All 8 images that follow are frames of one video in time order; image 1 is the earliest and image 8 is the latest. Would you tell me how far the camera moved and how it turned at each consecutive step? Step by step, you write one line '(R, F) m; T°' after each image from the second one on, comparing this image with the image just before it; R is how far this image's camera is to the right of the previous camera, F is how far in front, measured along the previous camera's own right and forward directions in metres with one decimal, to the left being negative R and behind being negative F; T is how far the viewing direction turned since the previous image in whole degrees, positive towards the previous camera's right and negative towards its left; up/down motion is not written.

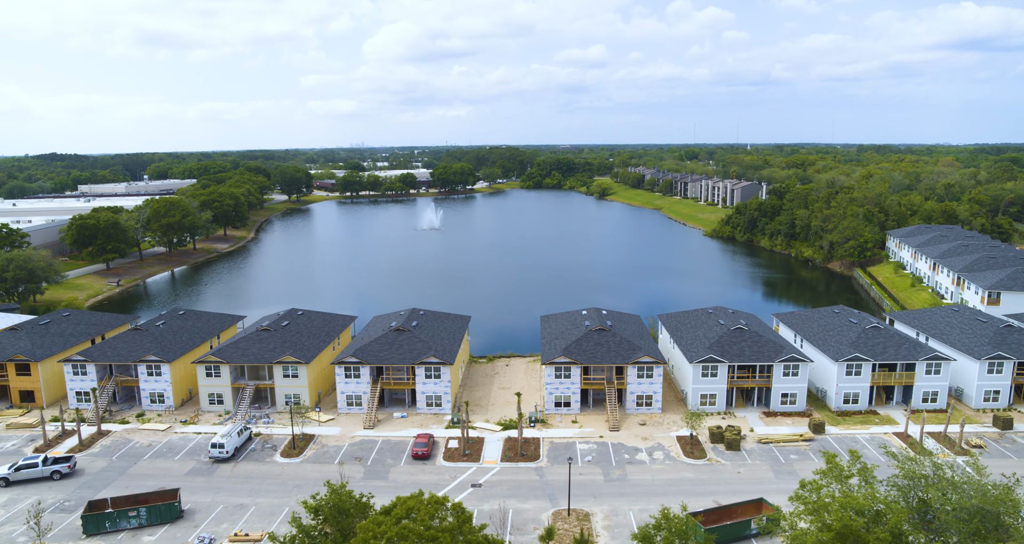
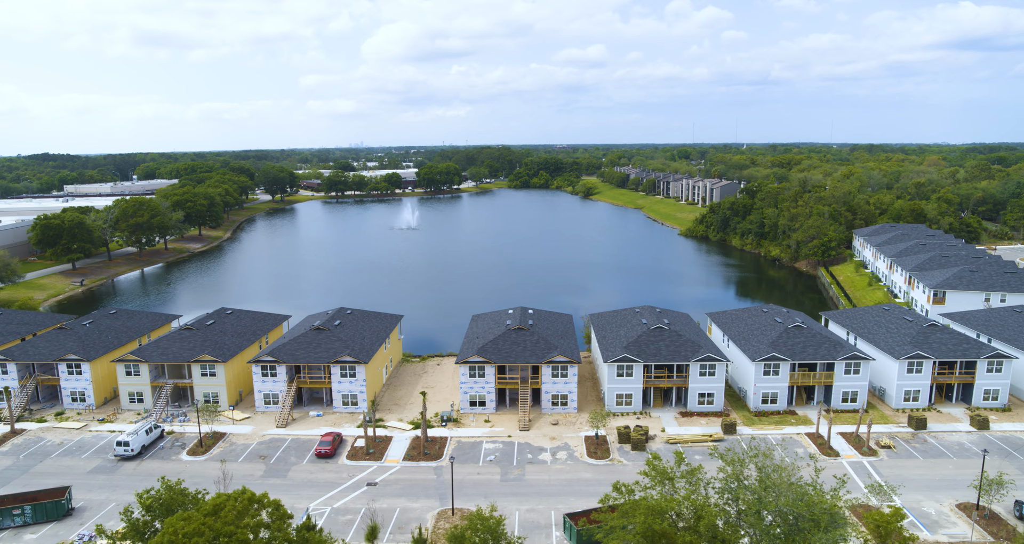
(+4.8, +0.3) m; 0°
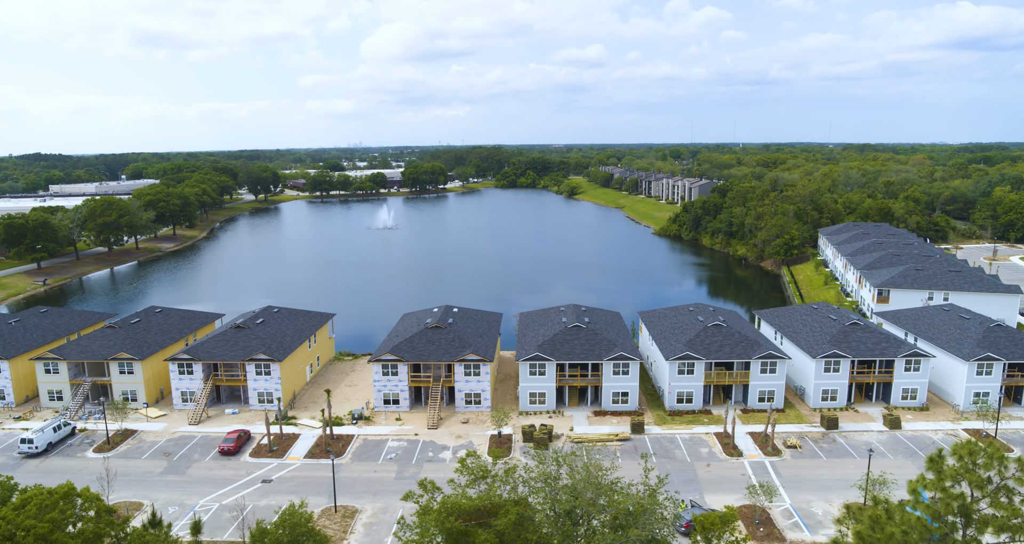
(+4.8, +0.2) m; 0°
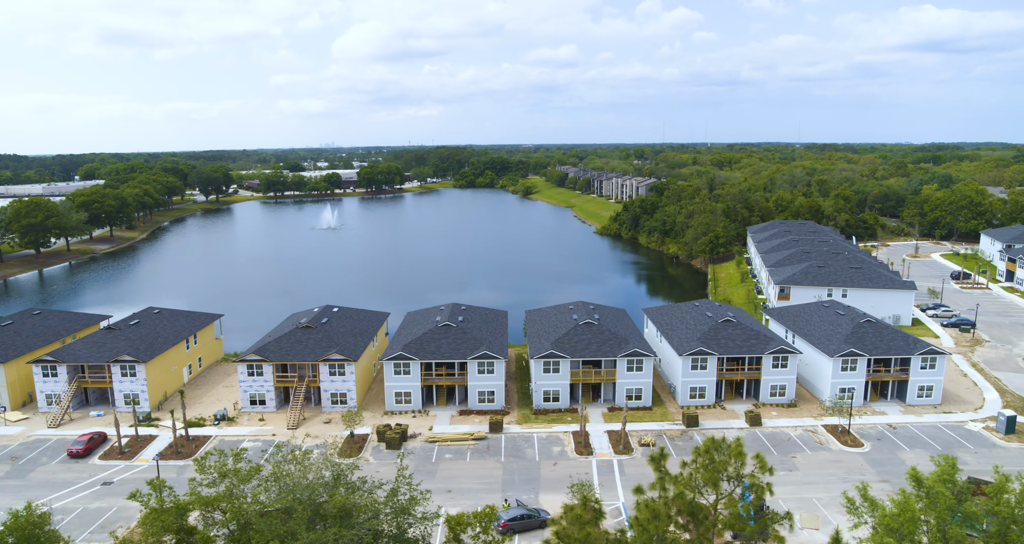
(+6.1, +0.2) m; +1°
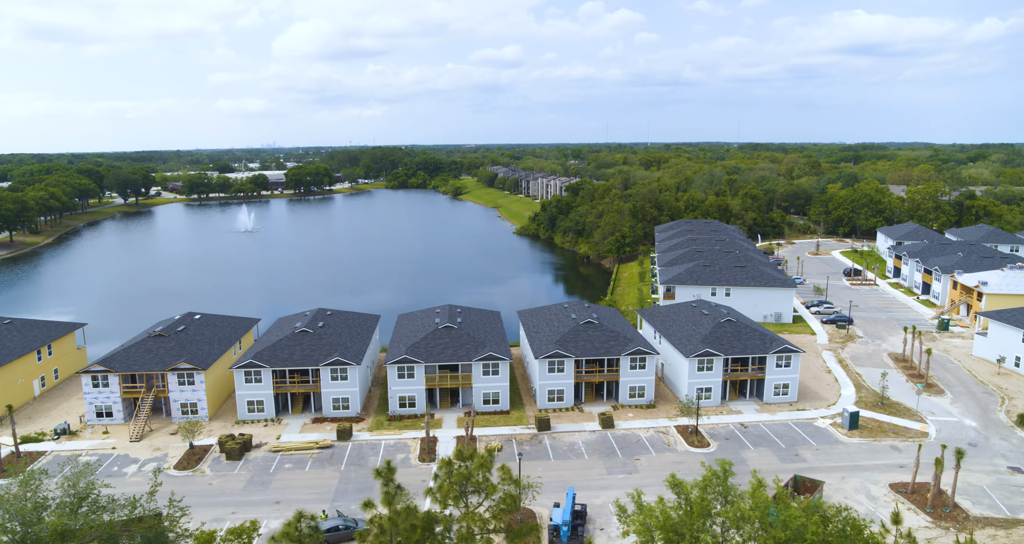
(+5.1, +0.4) m; +3°
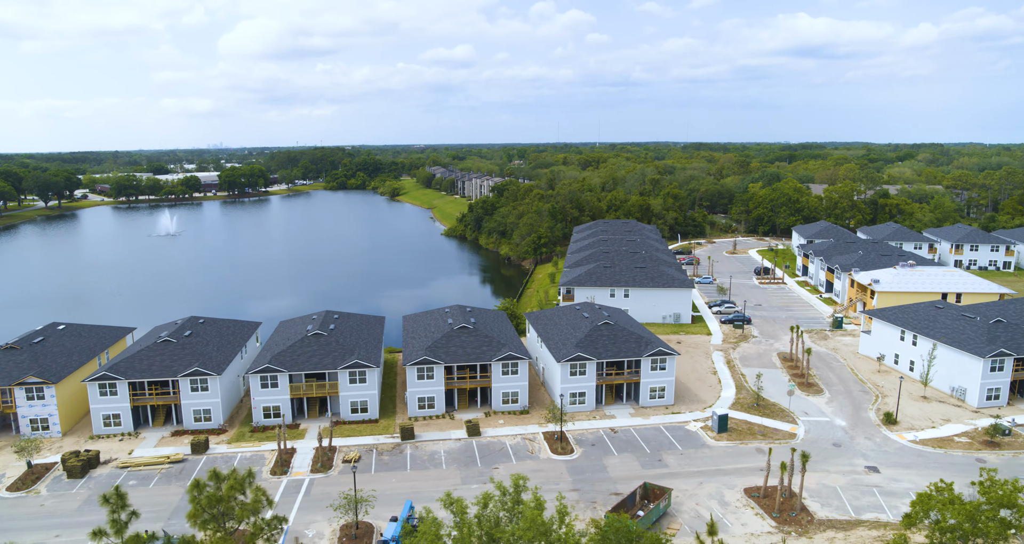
(+4.5, +0.9) m; +3°
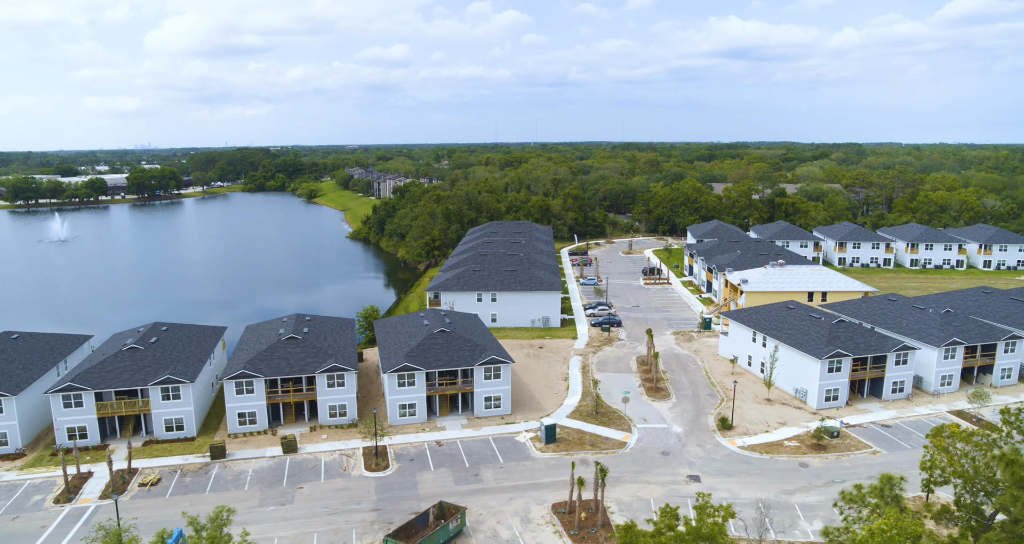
(+5.8, +1.4) m; +4°
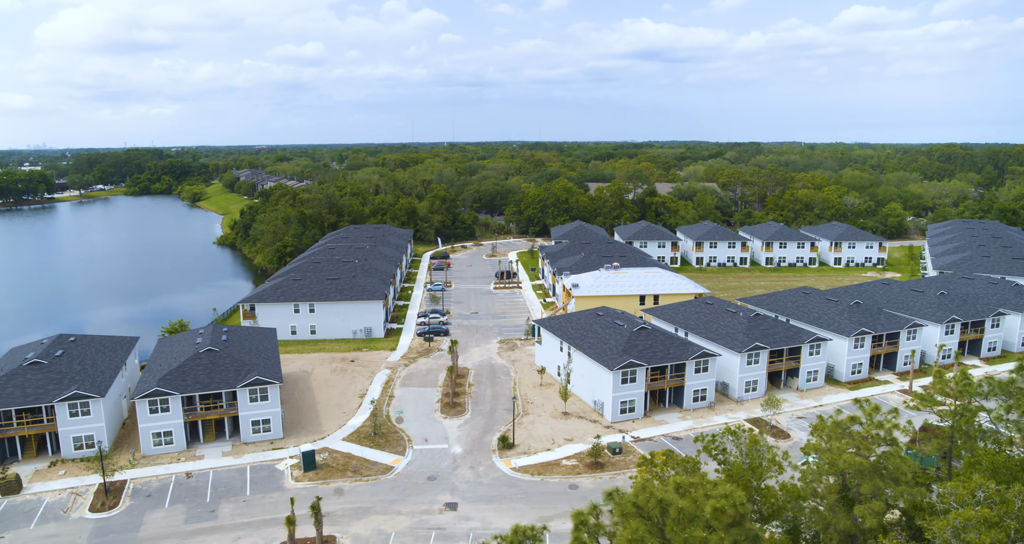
(+7.2, +2.2) m; +5°
